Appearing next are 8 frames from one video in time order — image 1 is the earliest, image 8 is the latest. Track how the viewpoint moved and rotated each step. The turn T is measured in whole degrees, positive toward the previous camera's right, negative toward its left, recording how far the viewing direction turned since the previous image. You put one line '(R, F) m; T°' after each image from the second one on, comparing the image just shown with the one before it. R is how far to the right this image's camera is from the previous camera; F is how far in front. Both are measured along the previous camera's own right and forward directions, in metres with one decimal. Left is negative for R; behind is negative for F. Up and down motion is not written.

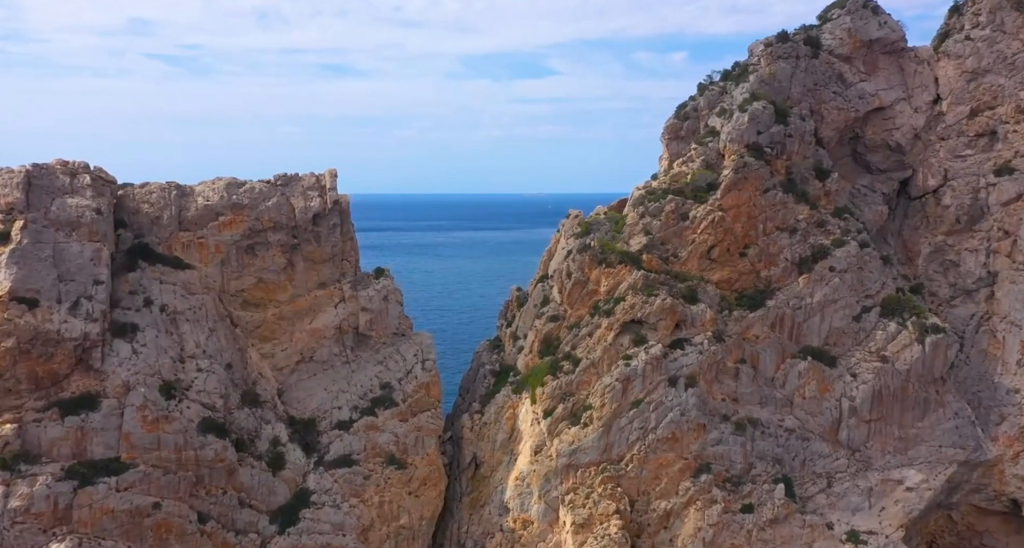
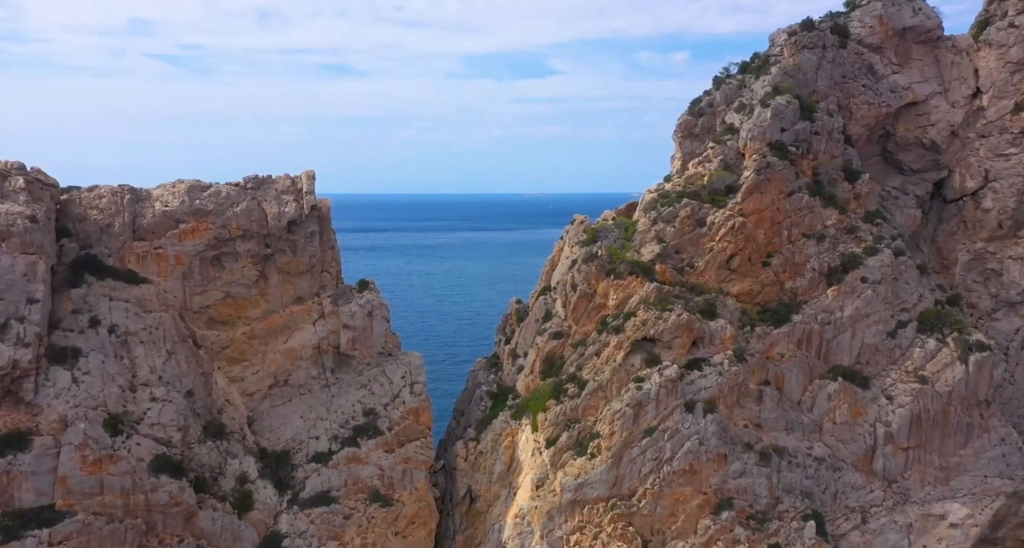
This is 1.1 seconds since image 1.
(+0.1, +3.4) m; 0°
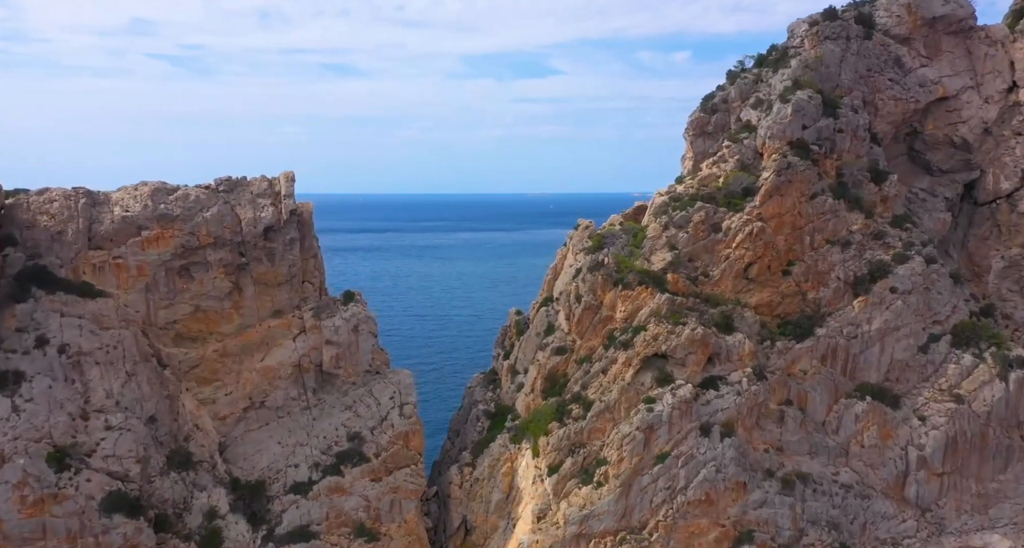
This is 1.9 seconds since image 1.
(+0.1, +2.6) m; 0°
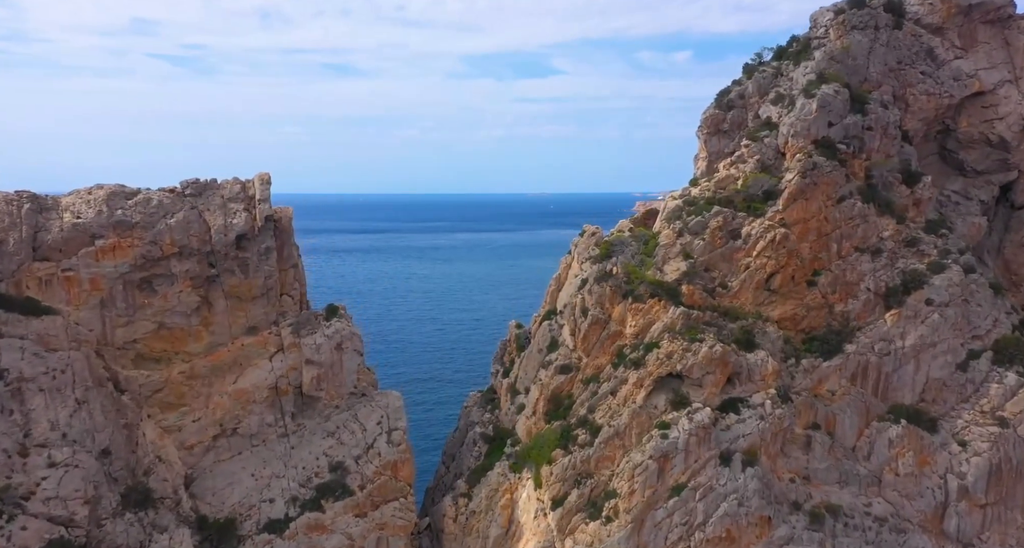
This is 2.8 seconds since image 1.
(0.0, +2.6) m; 0°
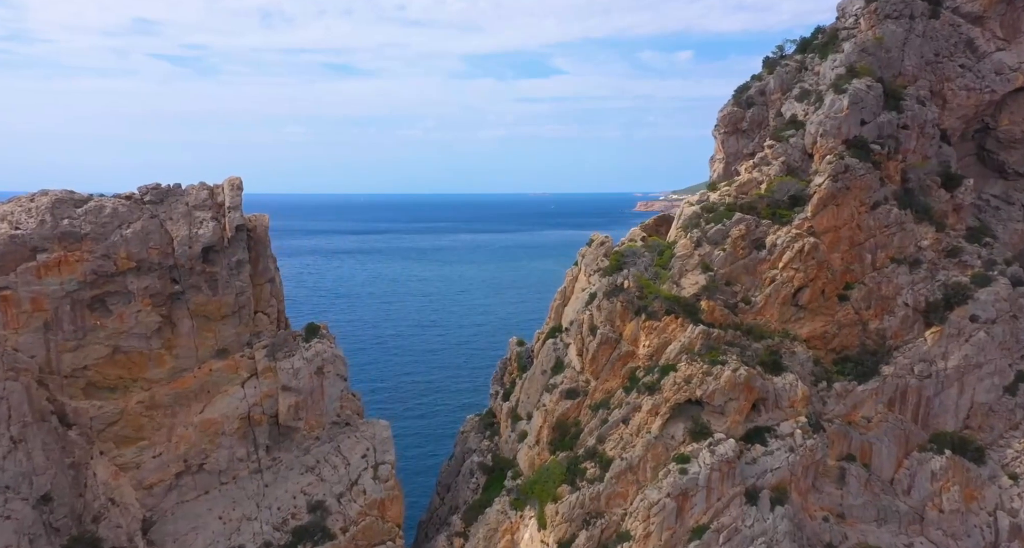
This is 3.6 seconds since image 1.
(0.0, +2.6) m; 0°
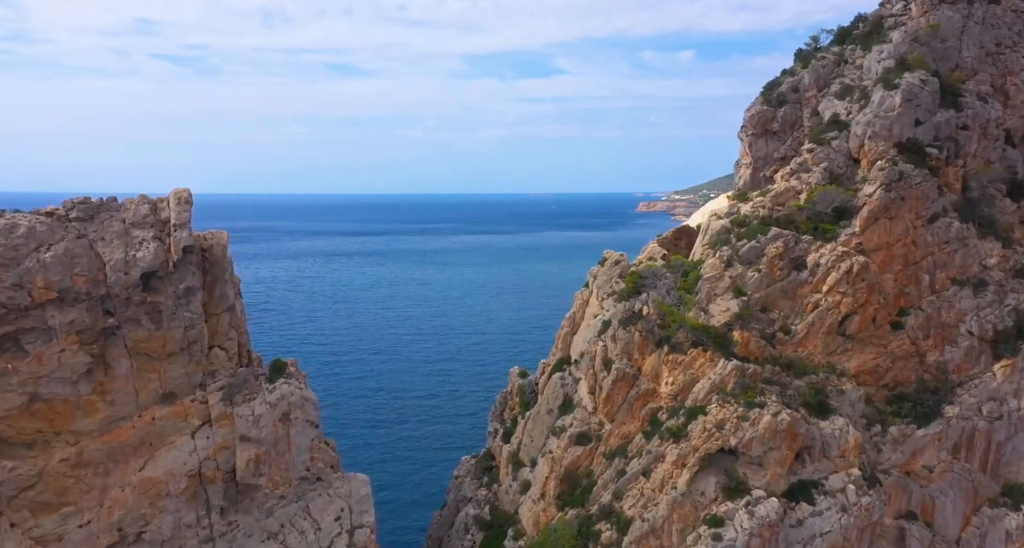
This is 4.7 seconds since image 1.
(0.0, +3.5) m; 0°
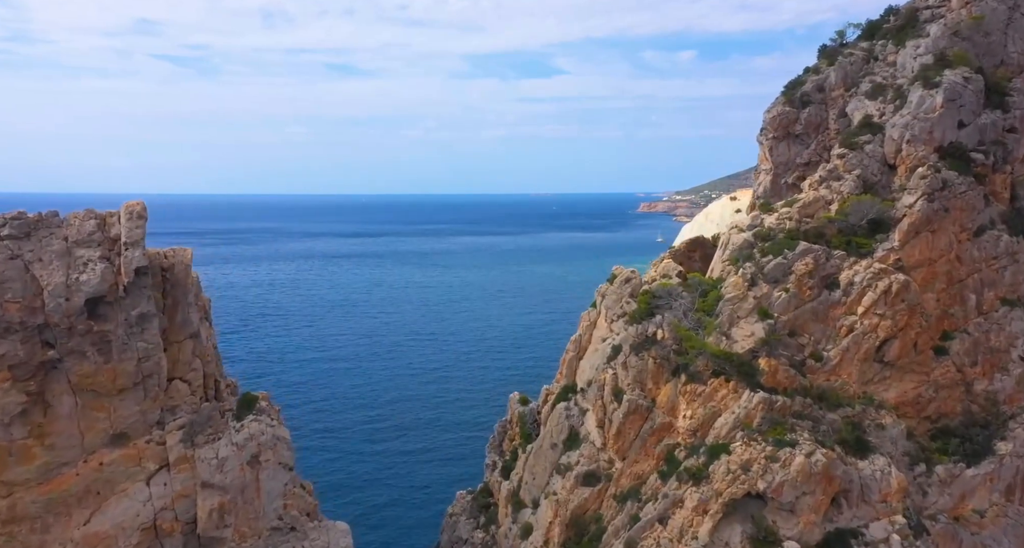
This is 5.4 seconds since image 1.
(0.0, +2.3) m; 0°
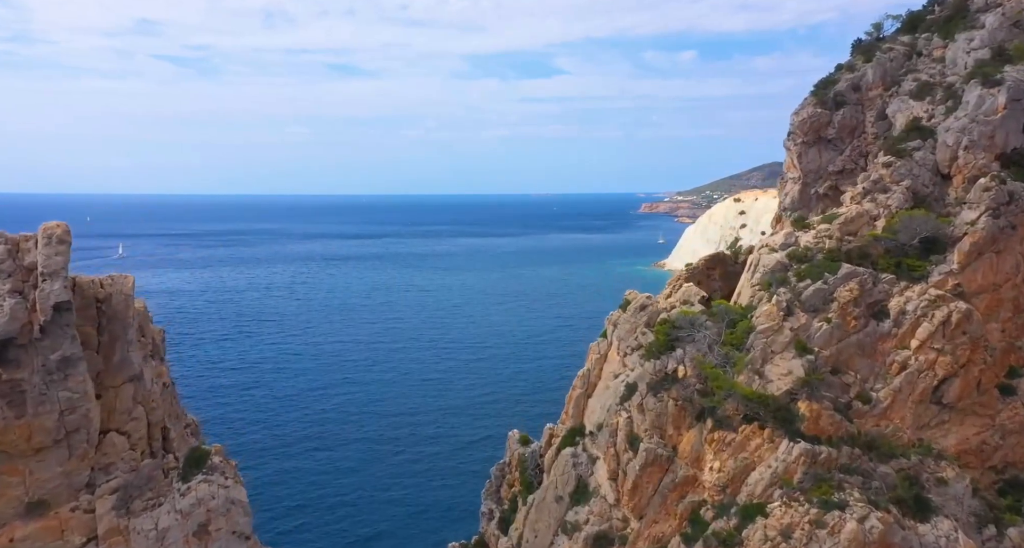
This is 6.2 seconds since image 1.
(+0.1, +2.7) m; 0°
